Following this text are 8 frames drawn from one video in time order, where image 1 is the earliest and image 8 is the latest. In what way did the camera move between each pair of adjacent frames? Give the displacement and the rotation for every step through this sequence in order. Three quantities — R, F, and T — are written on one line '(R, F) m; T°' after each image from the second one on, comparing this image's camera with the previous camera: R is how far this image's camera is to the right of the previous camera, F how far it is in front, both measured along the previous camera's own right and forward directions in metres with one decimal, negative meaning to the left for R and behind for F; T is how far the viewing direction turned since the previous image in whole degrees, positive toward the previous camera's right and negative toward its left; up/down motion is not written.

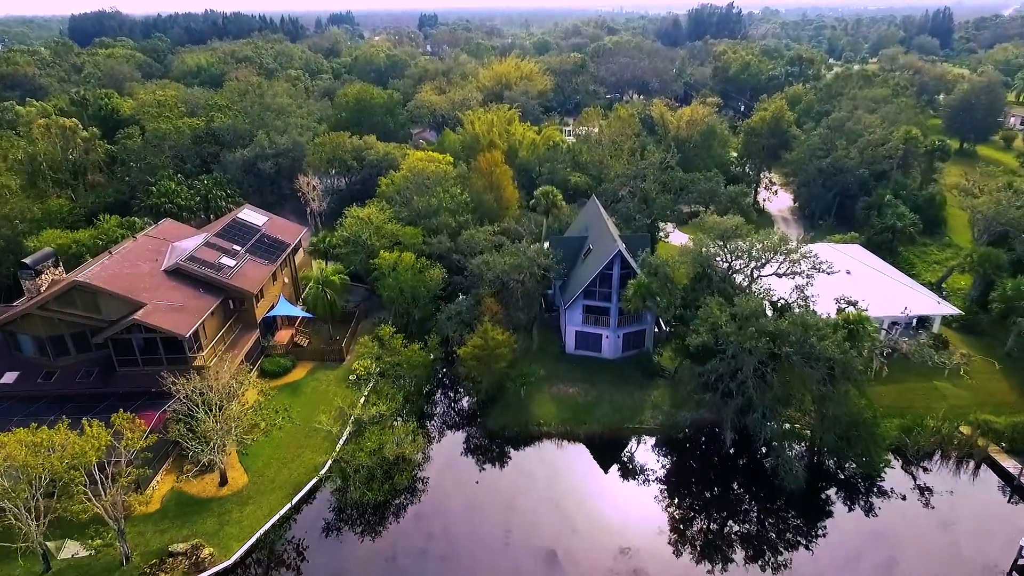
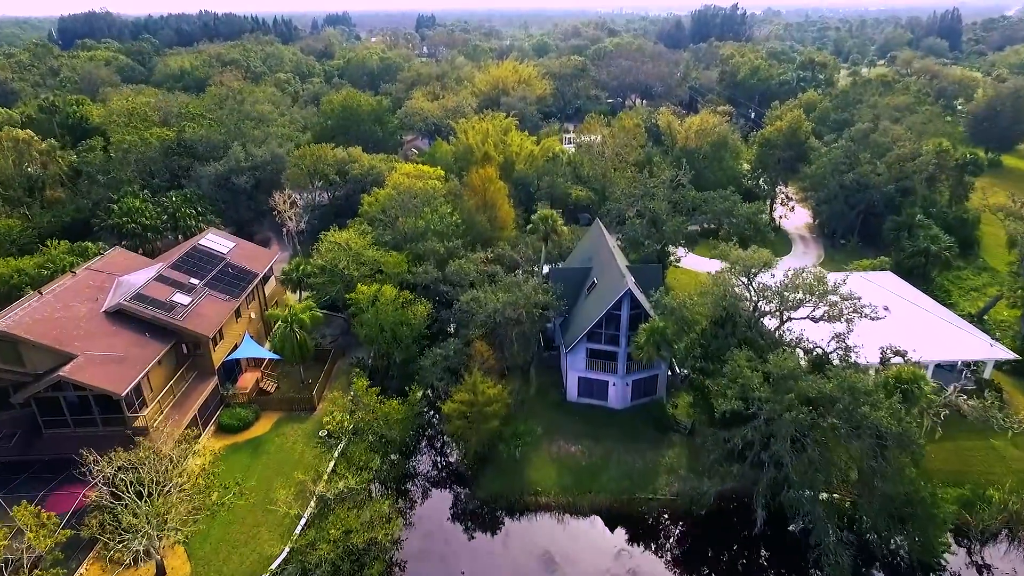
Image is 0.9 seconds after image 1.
(+0.2, +3.4) m; 0°
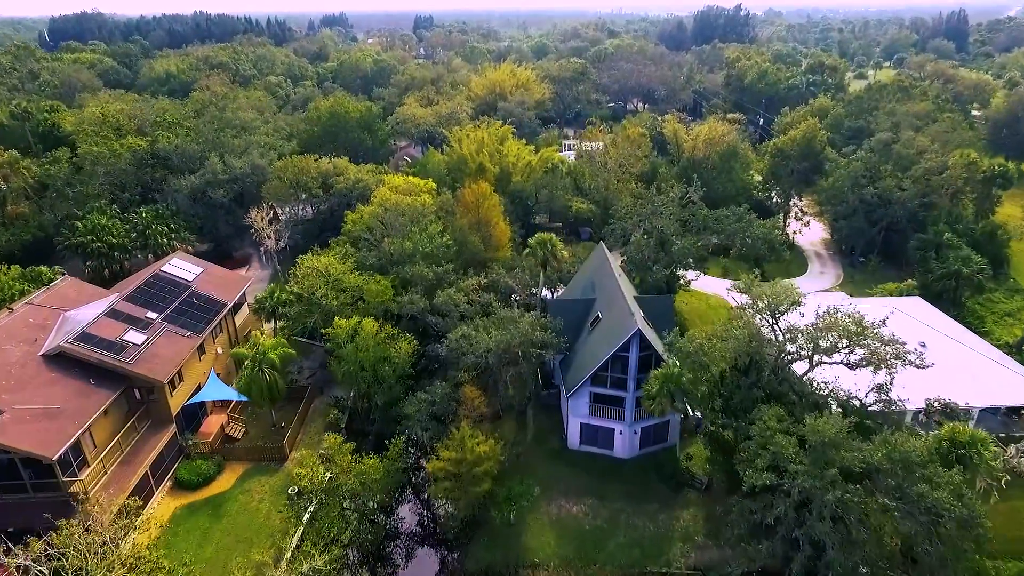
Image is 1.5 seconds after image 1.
(+0.2, +2.7) m; 0°
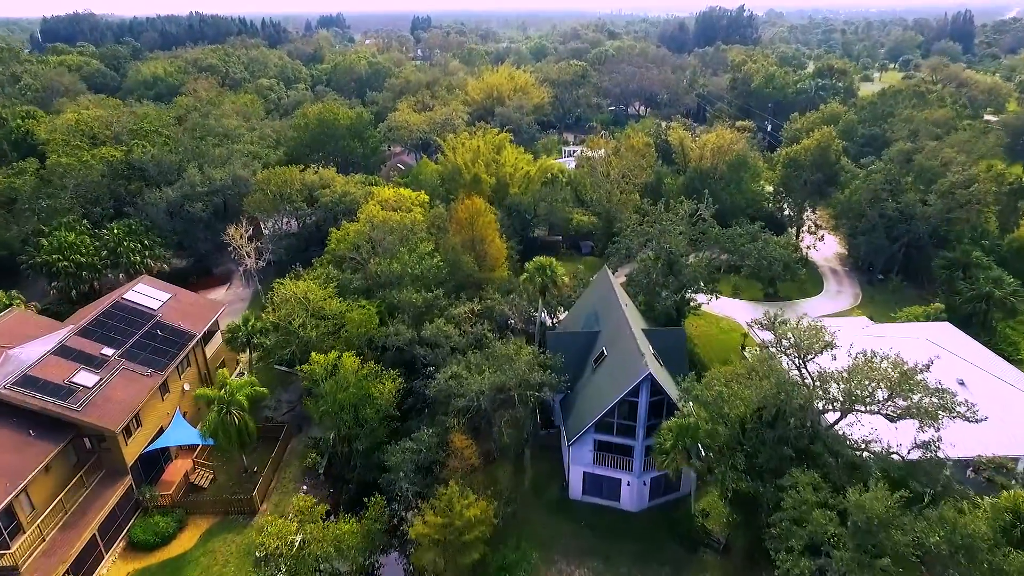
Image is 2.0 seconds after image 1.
(+0.1, +2.3) m; 0°
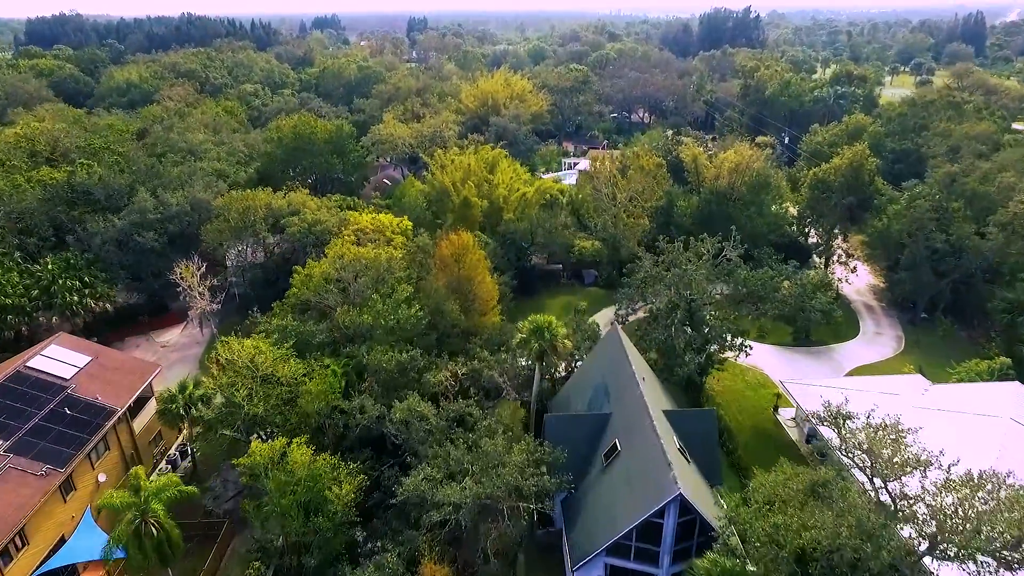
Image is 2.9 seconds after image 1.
(+0.3, +4.3) m; 0°
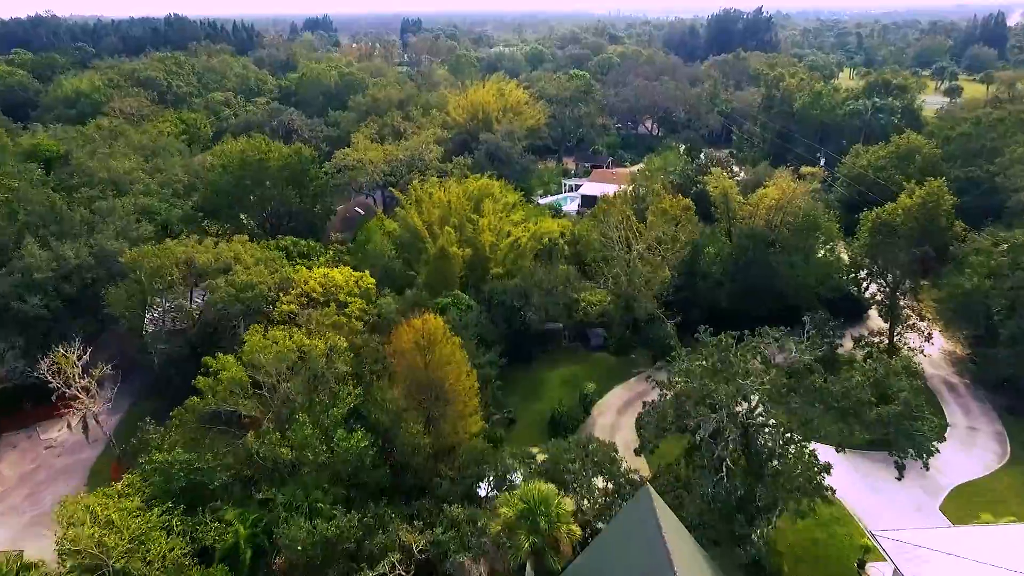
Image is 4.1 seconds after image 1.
(+0.5, +6.9) m; 0°
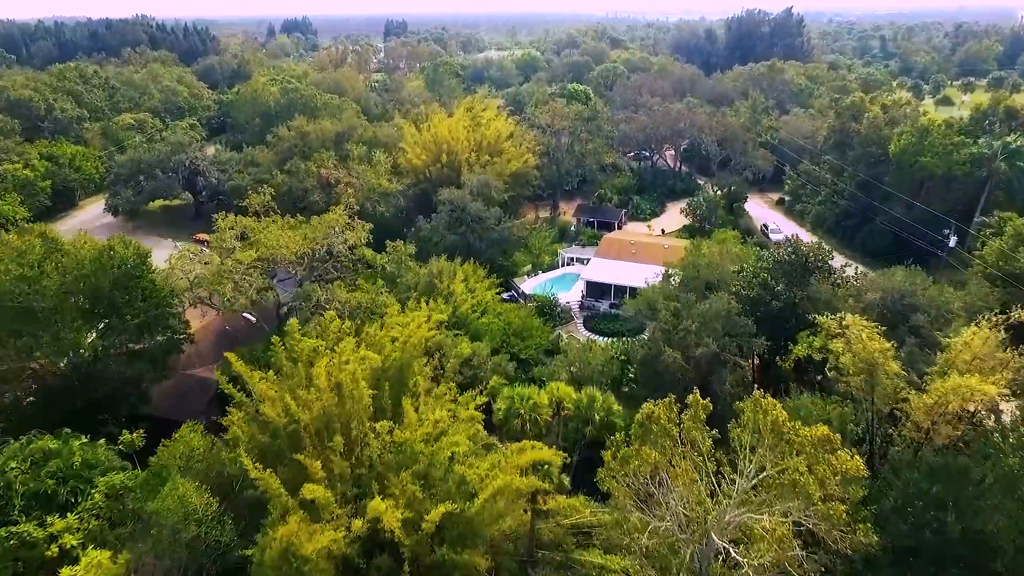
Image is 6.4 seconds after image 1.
(+1.3, +15.1) m; 0°
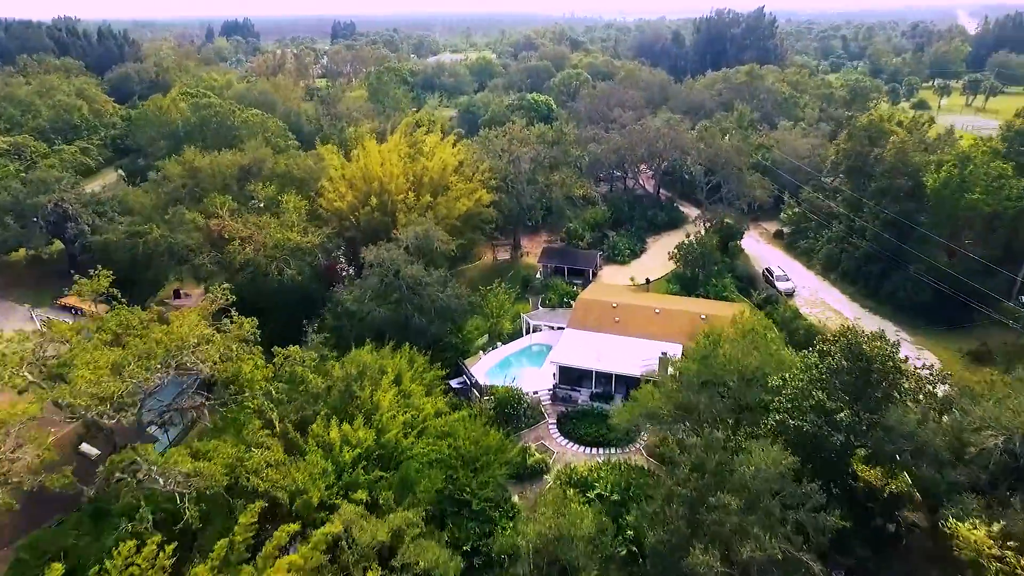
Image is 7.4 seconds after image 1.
(+0.7, +7.8) m; +3°
